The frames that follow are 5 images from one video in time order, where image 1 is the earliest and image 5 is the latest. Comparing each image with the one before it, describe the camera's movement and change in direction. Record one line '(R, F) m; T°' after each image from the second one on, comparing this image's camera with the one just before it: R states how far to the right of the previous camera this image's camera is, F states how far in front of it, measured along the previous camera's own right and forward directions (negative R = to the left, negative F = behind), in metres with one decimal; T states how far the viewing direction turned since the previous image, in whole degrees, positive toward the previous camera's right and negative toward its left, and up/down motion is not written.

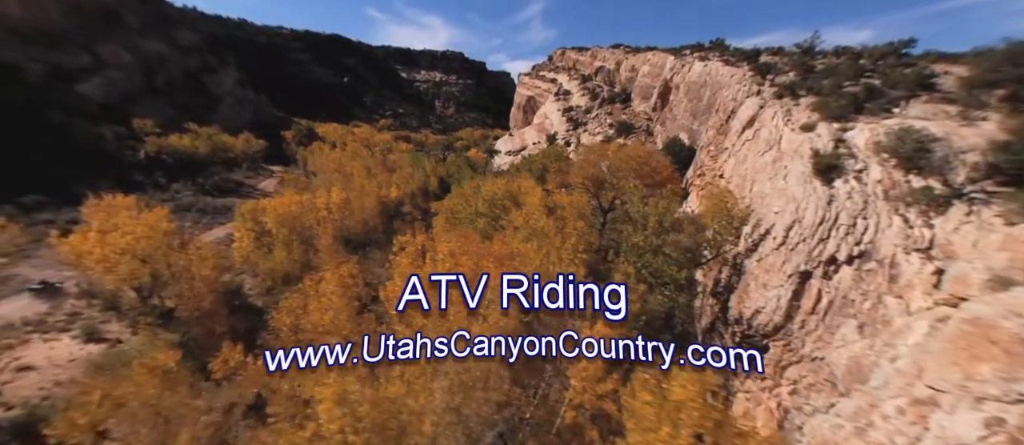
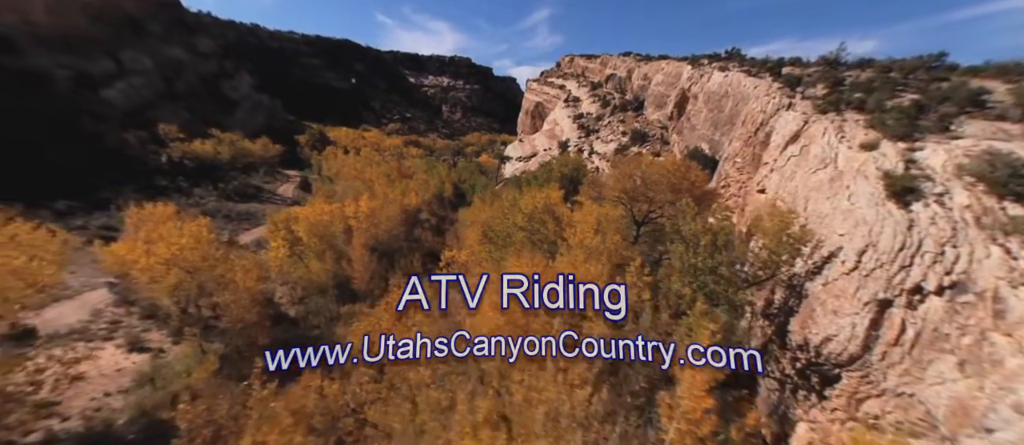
(-0.8, +0.1) m; -2°
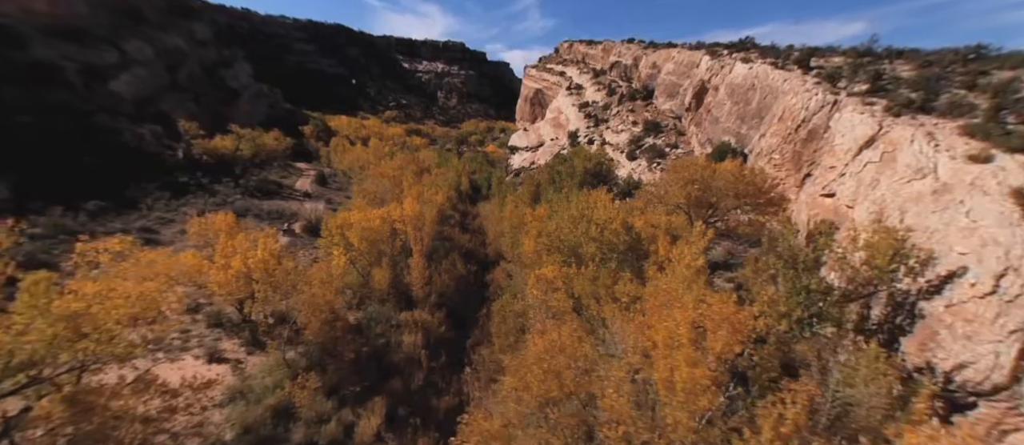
(-1.7, +0.1) m; -1°
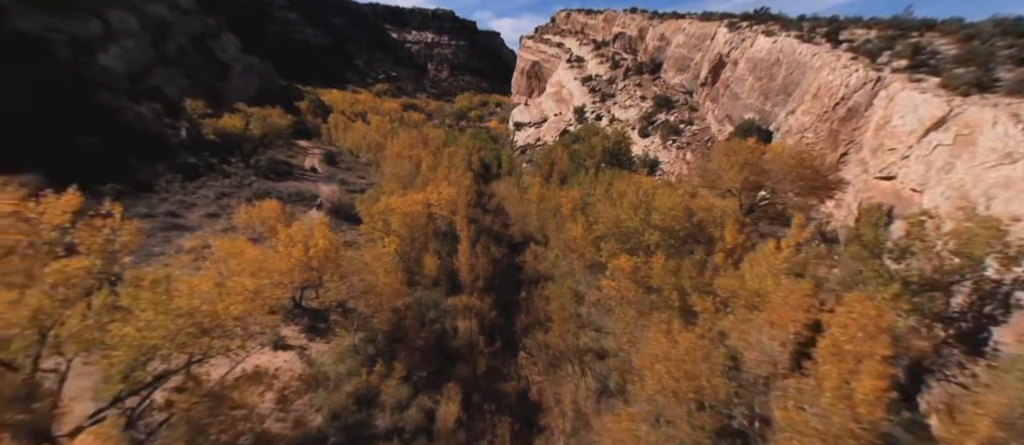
(-1.5, +0.1) m; -1°
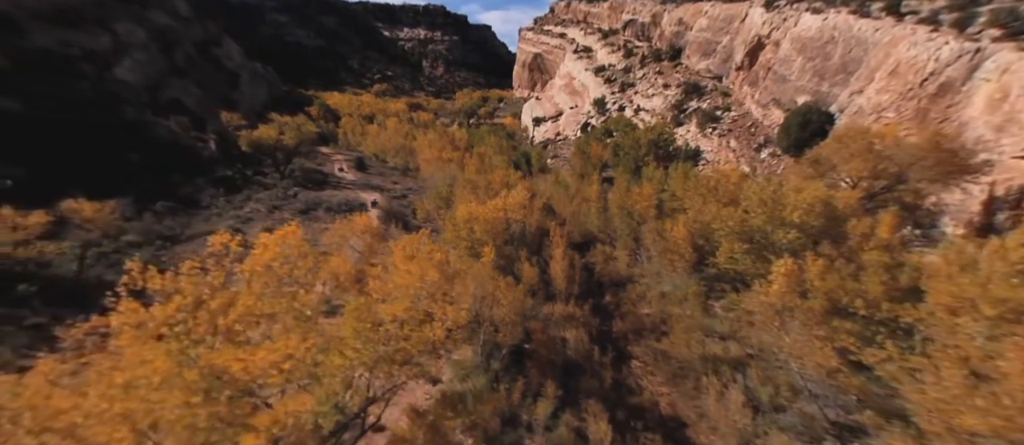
(-2.4, +0.4) m; -4°
